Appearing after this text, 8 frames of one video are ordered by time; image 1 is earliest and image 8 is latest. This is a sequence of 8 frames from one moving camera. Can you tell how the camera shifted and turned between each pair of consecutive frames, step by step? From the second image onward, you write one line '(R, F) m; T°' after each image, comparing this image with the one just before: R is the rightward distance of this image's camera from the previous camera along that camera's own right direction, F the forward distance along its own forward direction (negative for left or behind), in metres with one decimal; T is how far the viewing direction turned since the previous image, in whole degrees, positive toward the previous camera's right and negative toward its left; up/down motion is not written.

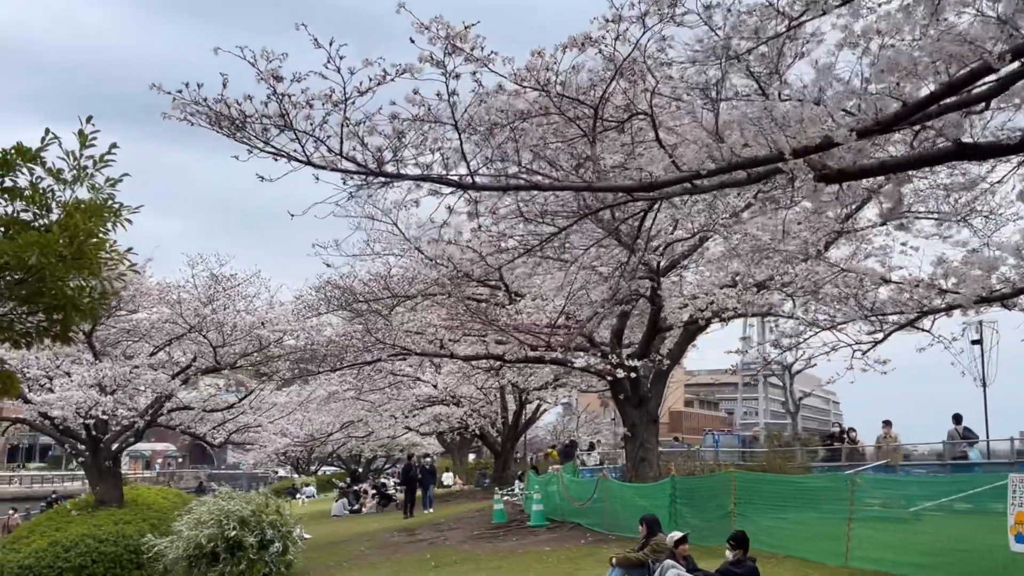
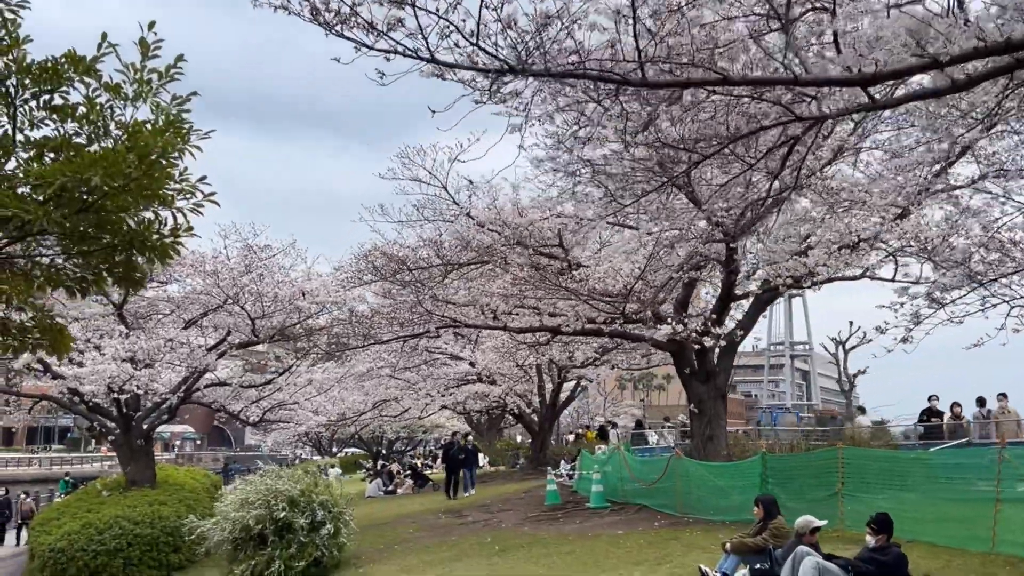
(-0.7, +0.9) m; -1°
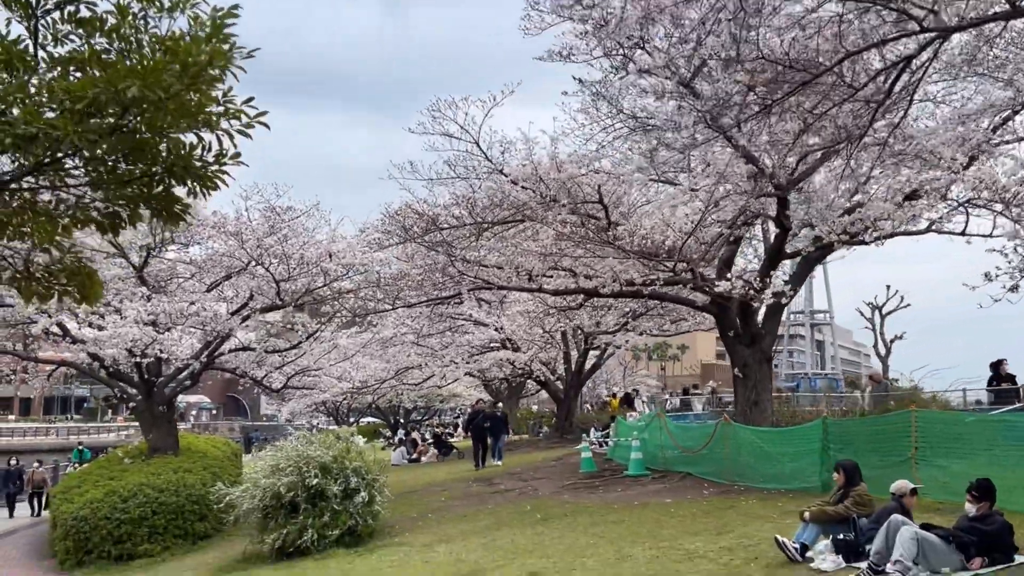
(-0.4, +0.6) m; -1°
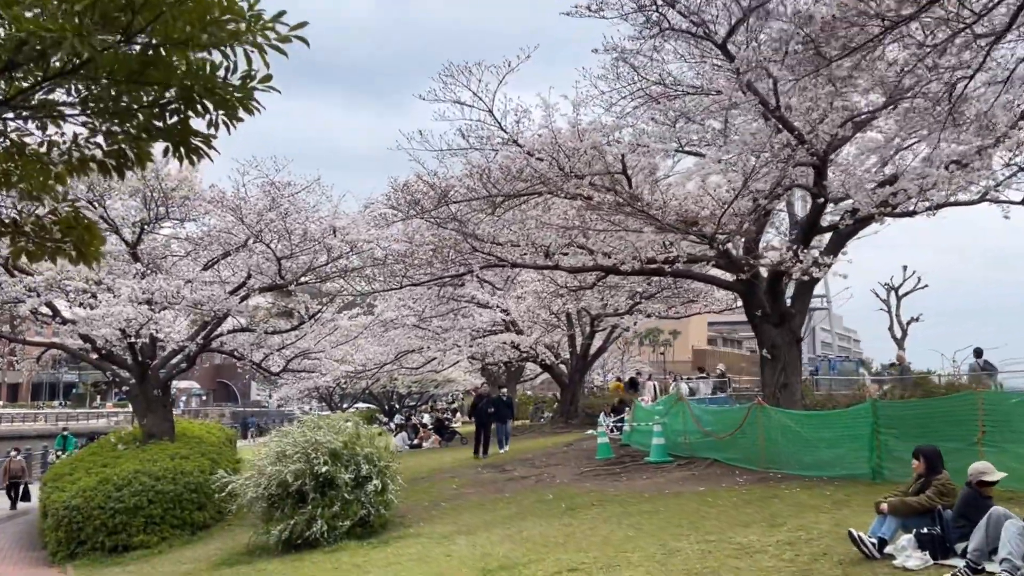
(-0.4, +0.7) m; +1°
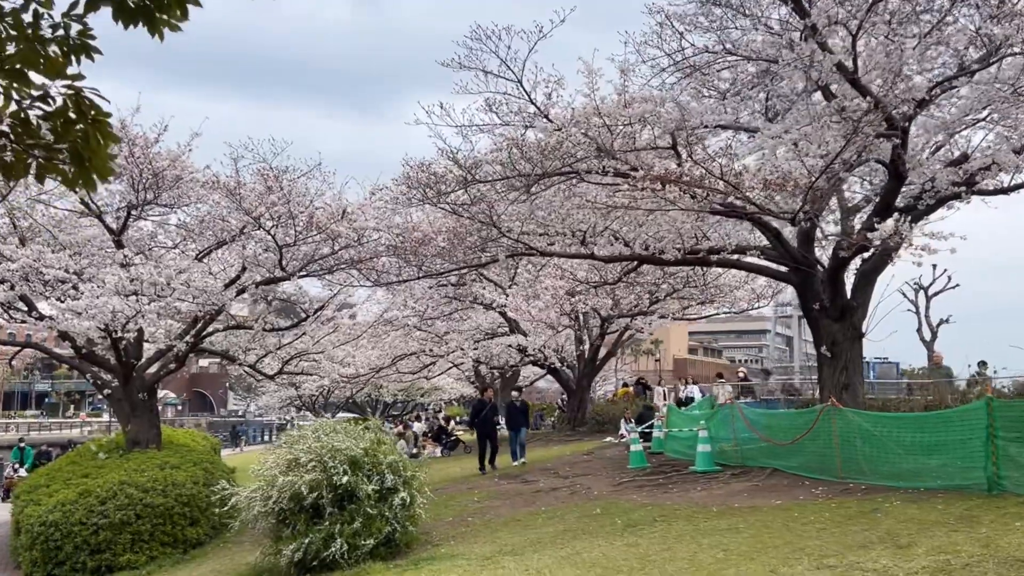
(-0.7, +1.3) m; +1°
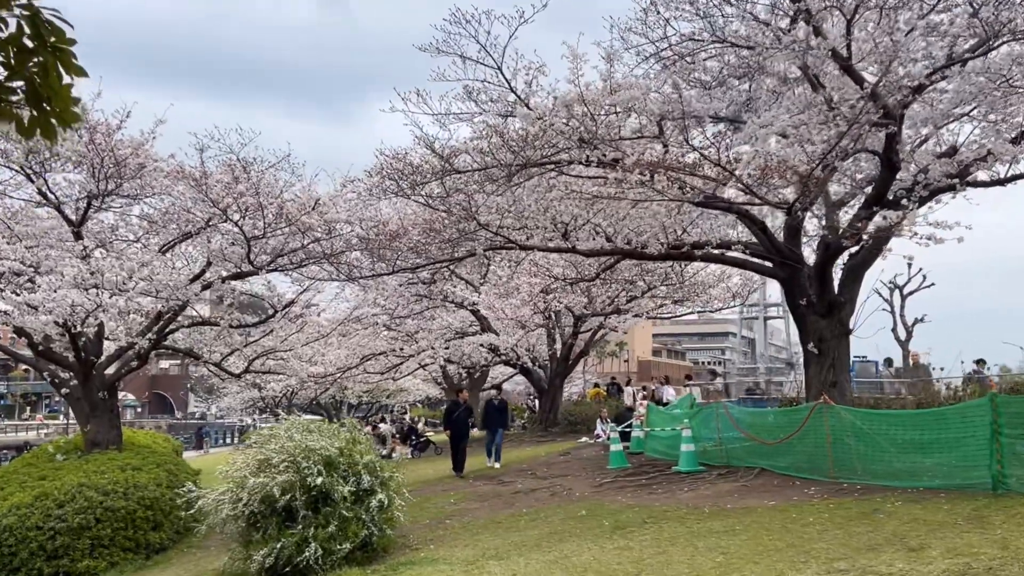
(-0.2, +0.4) m; +2°
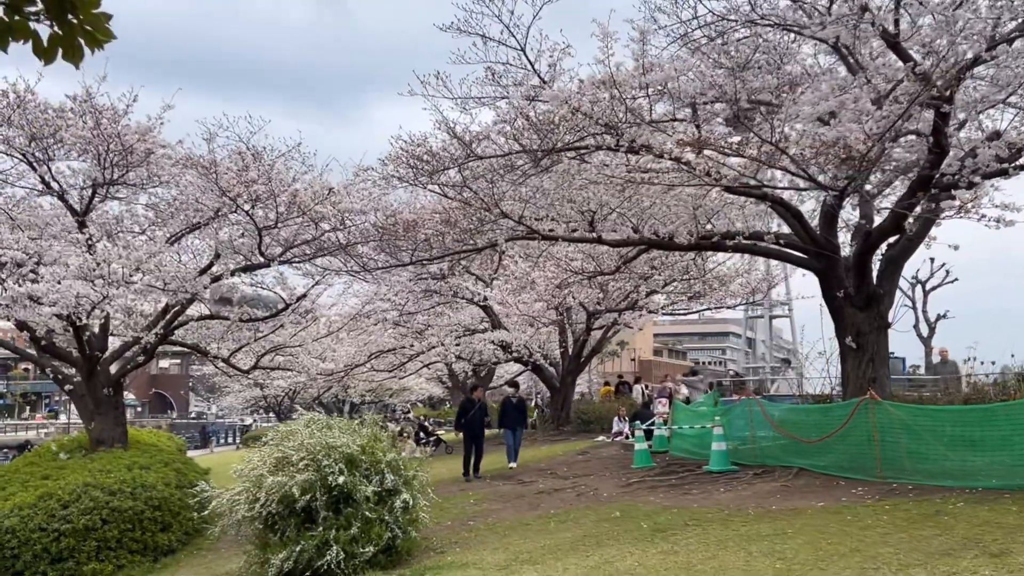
(-0.3, +0.5) m; 0°
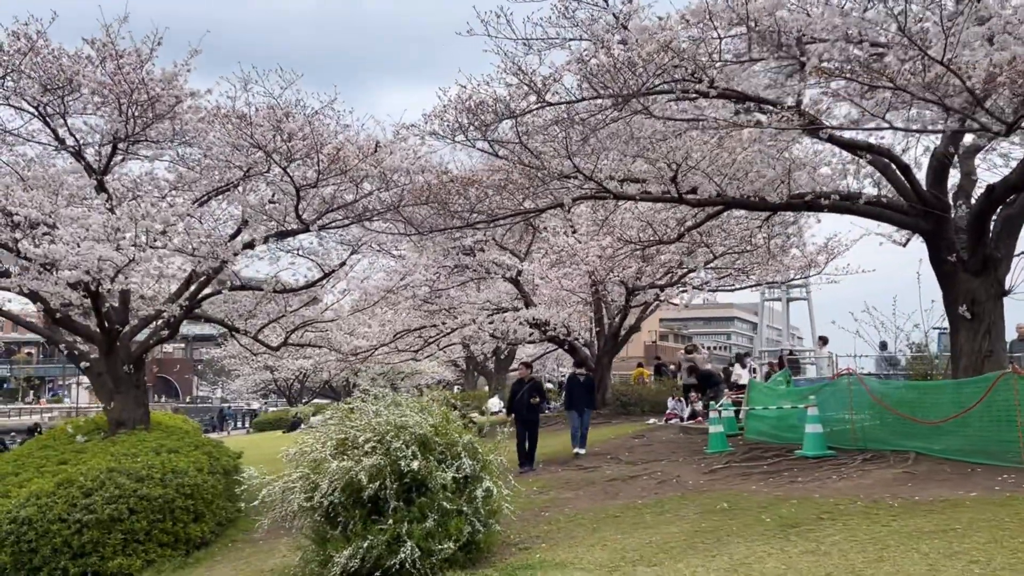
(-0.8, +1.2) m; 0°
